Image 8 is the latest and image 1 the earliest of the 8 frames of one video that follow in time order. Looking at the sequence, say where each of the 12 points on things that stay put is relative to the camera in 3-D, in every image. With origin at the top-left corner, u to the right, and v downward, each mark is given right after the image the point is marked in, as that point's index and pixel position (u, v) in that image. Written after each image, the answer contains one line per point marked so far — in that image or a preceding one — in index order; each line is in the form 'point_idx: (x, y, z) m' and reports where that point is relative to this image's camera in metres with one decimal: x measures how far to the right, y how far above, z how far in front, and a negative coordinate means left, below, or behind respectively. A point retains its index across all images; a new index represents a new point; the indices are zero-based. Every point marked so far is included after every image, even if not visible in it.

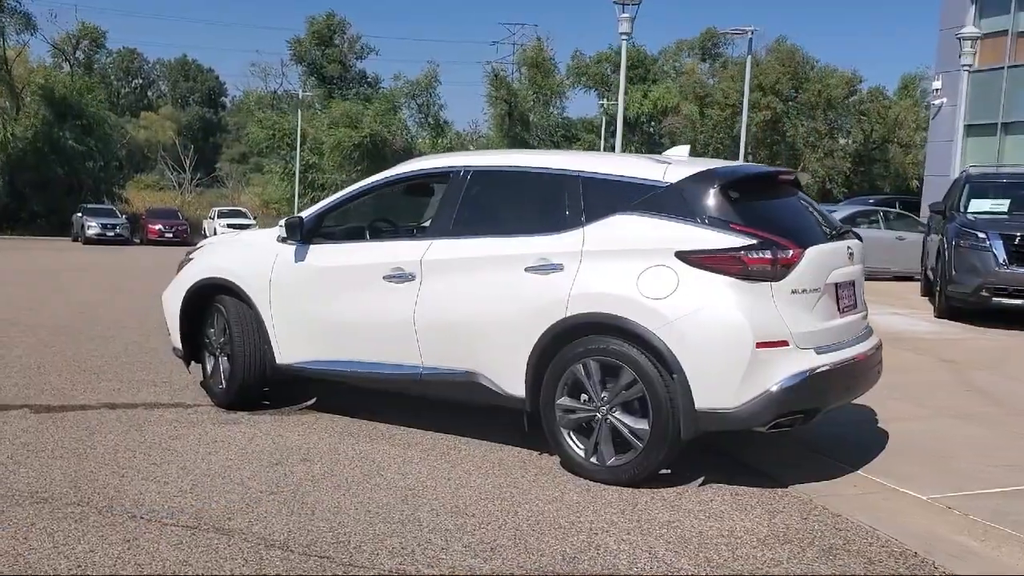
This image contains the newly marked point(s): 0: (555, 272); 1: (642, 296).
0: (+0.2, +0.1, +5.3) m
1: (+0.6, 0.0, +5.0) m
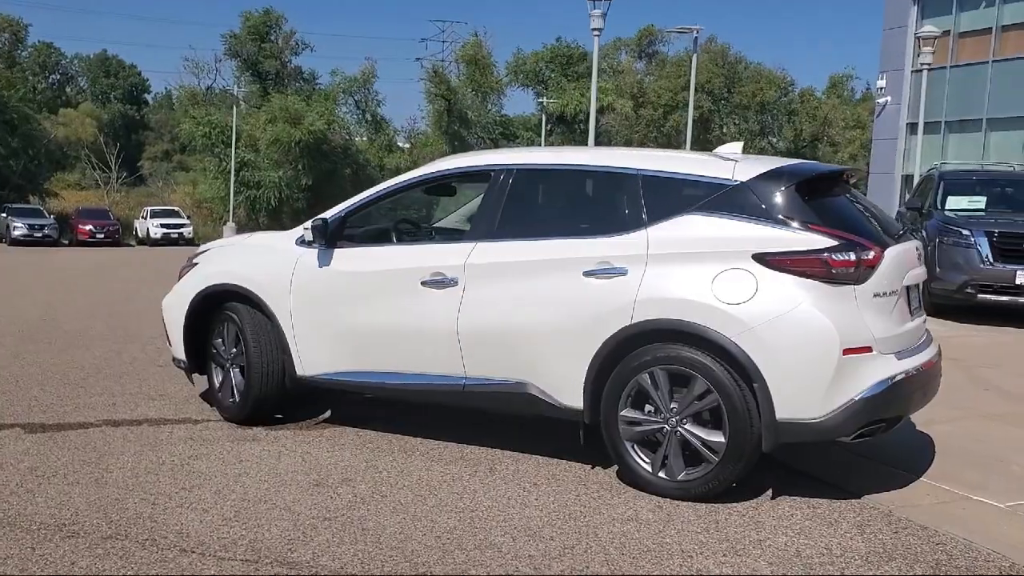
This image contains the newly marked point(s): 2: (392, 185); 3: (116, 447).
0: (+0.5, +0.1, +5.0) m
1: (+1.0, -0.1, +4.7) m
2: (-0.7, +0.6, +6.1) m
3: (-2.2, -0.9, +5.8) m
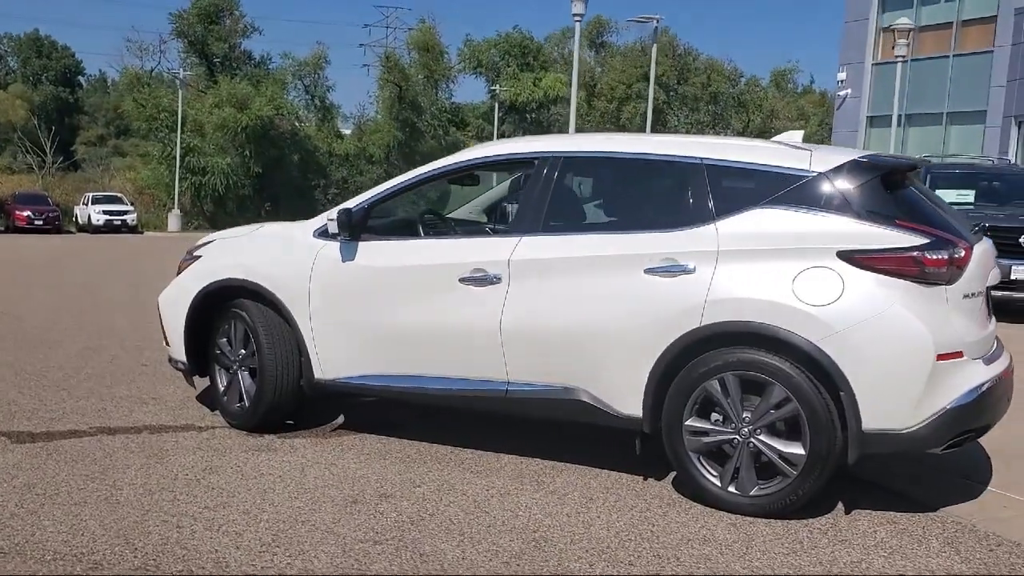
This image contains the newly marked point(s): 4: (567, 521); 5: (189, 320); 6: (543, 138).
0: (+0.8, +0.1, +4.6) m
1: (+1.2, -0.1, +4.4) m
2: (-0.5, +0.6, +5.6) m
3: (-2.0, -0.9, +5.3) m
4: (+0.2, -1.0, +4.5) m
5: (-1.9, -0.2, +6.1) m
6: (+0.1, +0.8, +5.4) m
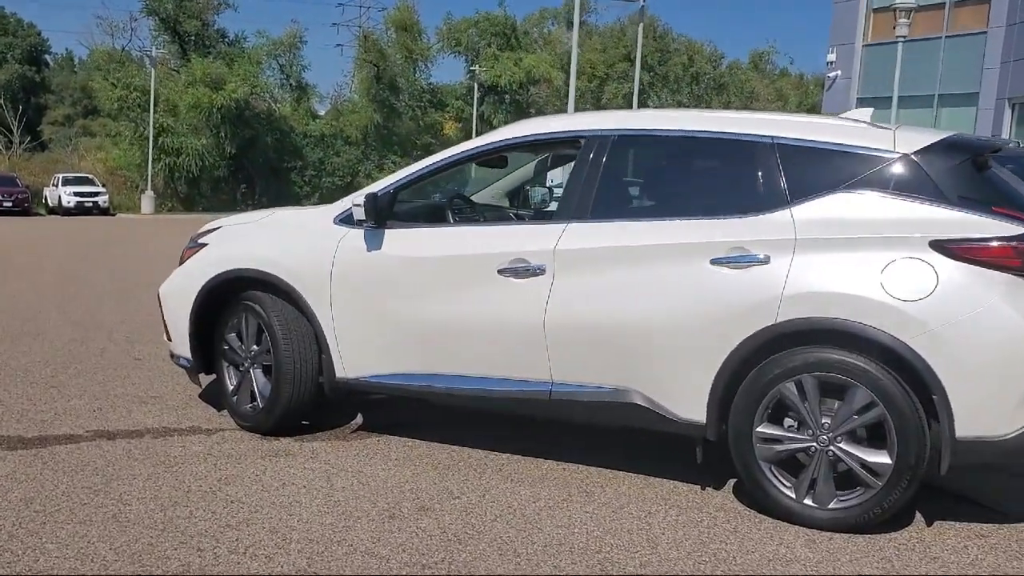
0: (+1.0, +0.1, +4.2) m
1: (+1.5, 0.0, +4.0) m
2: (-0.3, +0.7, +5.1) m
3: (-1.8, -0.8, +4.8) m
4: (+0.5, -1.0, +4.1) m
5: (-1.7, -0.1, +5.6) m
6: (+0.3, +0.8, +5.0) m
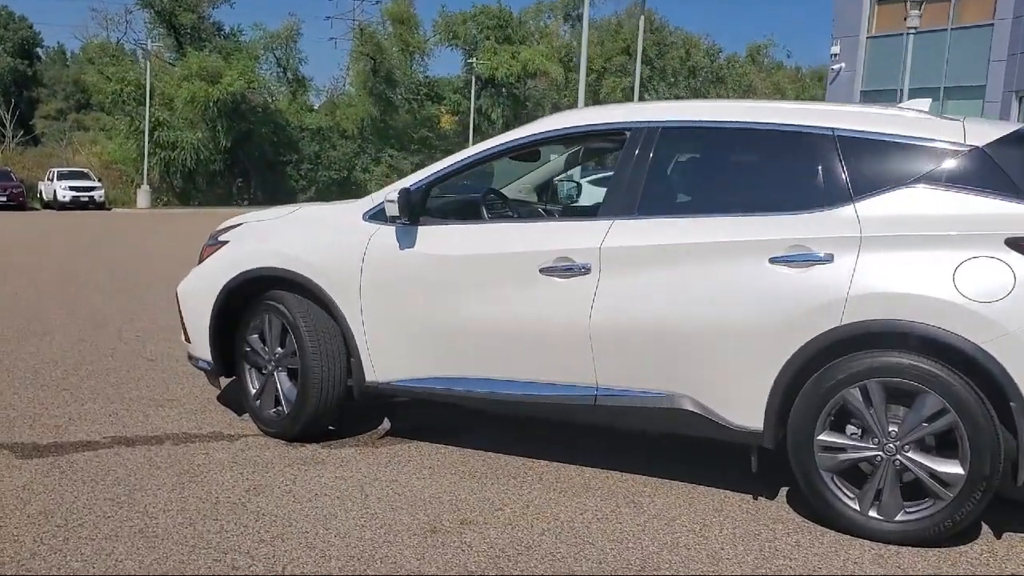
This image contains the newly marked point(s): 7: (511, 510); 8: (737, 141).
0: (+1.2, +0.1, +4.0) m
1: (+1.7, 0.0, +3.8) m
2: (-0.1, +0.7, +4.9) m
3: (-1.6, -0.8, +4.6) m
4: (+0.7, -1.0, +3.8) m
5: (-1.5, -0.1, +5.3) m
6: (+0.5, +0.8, +4.8) m
7: (0.0, -0.9, +4.3) m
8: (+1.0, +0.6, +4.4) m
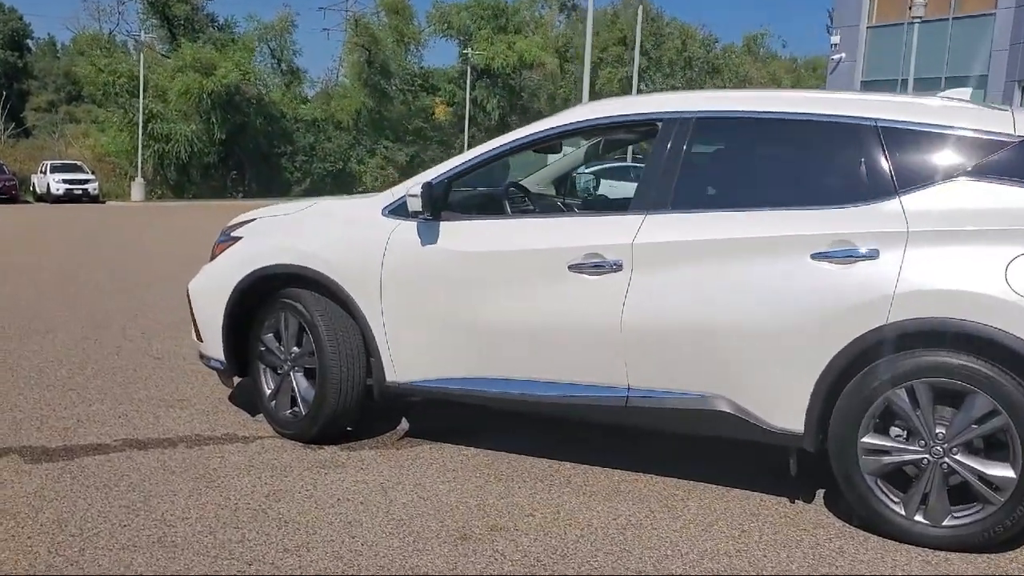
0: (+1.3, +0.1, +3.9) m
1: (+1.8, 0.0, +3.6) m
2: (0.0, +0.7, +4.8) m
3: (-1.5, -0.8, +4.4) m
4: (+0.8, -1.0, +3.7) m
5: (-1.4, -0.1, +5.2) m
6: (+0.6, +0.9, +4.6) m
7: (+0.1, -0.9, +4.1) m
8: (+1.1, +0.6, +4.2) m
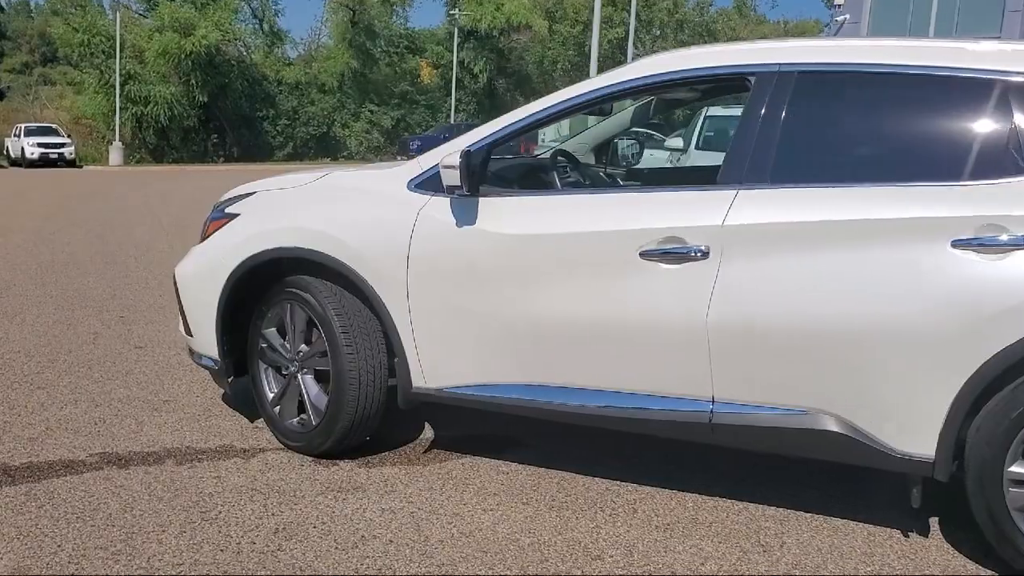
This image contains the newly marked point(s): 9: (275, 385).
0: (+1.5, +0.1, +3.1) m
1: (+2.0, 0.0, +2.9) m
2: (+0.2, +0.7, +4.0) m
3: (-1.3, -0.8, +3.6) m
4: (+1.0, -1.0, +3.0) m
5: (-1.2, -0.1, +4.4) m
6: (+0.8, +0.9, +3.8) m
7: (+0.3, -0.9, +3.4) m
8: (+1.3, +0.7, +3.5) m
9: (-1.0, -0.4, +4.4) m
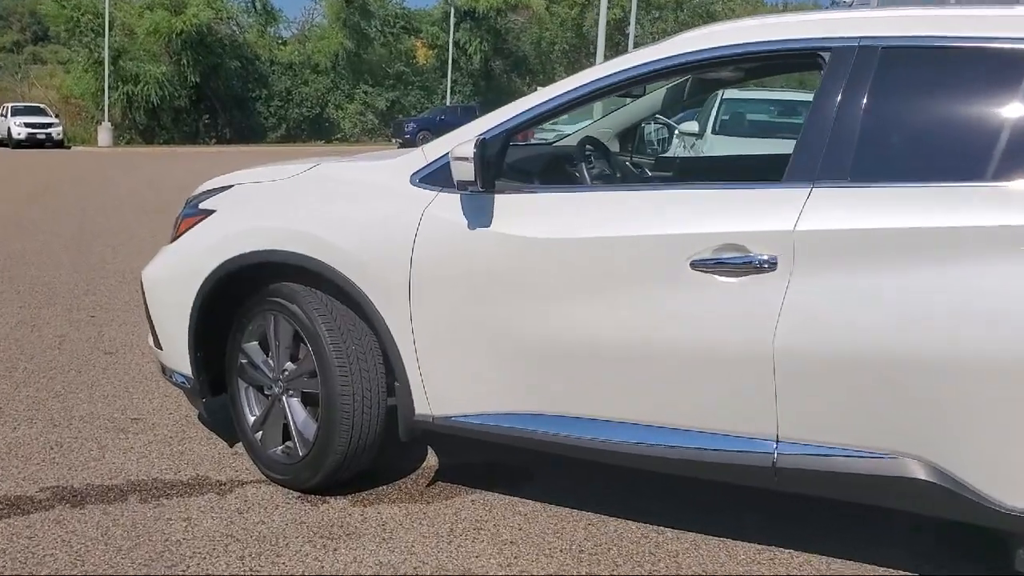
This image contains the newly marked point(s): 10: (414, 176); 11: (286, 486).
0: (+1.6, +0.1, +2.5) m
1: (+2.1, -0.1, +2.3) m
2: (+0.3, +0.7, +3.4) m
3: (-1.2, -0.8, +3.1) m
4: (+1.1, -1.0, +2.4) m
5: (-1.2, -0.1, +3.8) m
6: (+0.9, +0.9, +3.2) m
7: (+0.4, -0.9, +2.8) m
8: (+1.4, +0.6, +2.9) m
9: (-1.0, -0.4, +3.8) m
10: (-0.3, +0.4, +3.5) m
11: (-0.8, -0.7, +3.7) m
